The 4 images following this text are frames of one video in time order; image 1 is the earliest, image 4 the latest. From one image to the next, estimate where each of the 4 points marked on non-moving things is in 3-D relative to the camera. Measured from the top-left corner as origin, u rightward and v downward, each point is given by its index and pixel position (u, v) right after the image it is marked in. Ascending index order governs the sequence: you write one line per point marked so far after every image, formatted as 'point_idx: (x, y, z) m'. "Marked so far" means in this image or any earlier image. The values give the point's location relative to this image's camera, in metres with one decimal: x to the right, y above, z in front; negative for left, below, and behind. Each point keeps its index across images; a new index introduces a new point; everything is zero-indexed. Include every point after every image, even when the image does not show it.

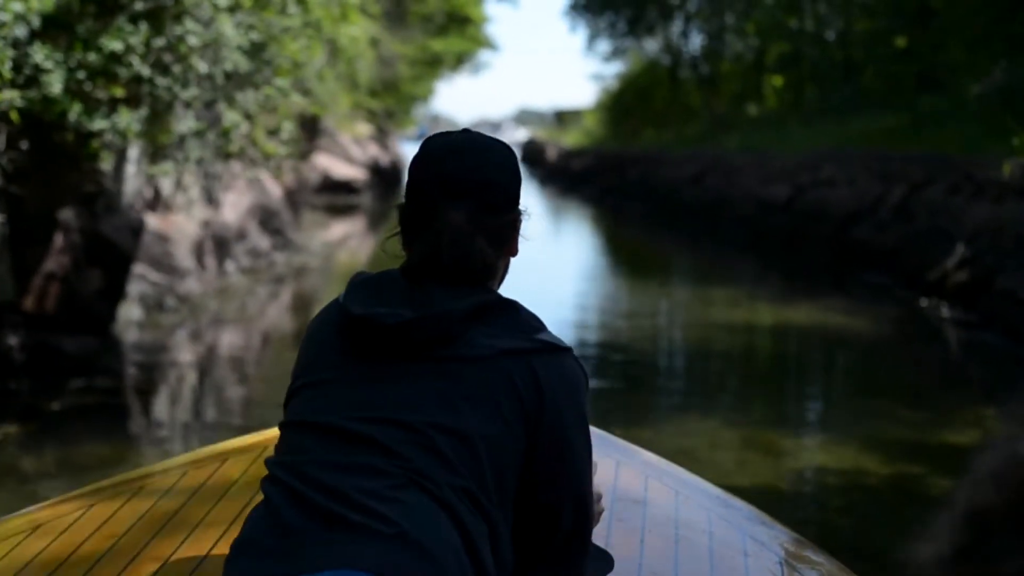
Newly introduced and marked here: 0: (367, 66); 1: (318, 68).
0: (-2.1, +3.1, +19.7) m
1: (-2.0, +2.3, +14.4) m
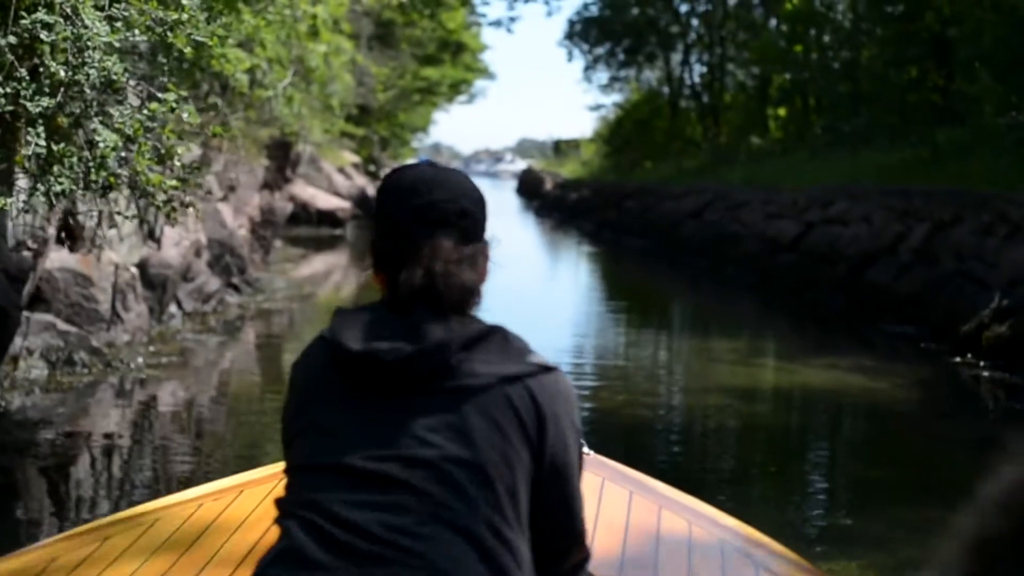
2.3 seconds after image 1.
0: (-2.2, +2.6, +18.5) m
1: (-2.2, +1.9, +13.2) m
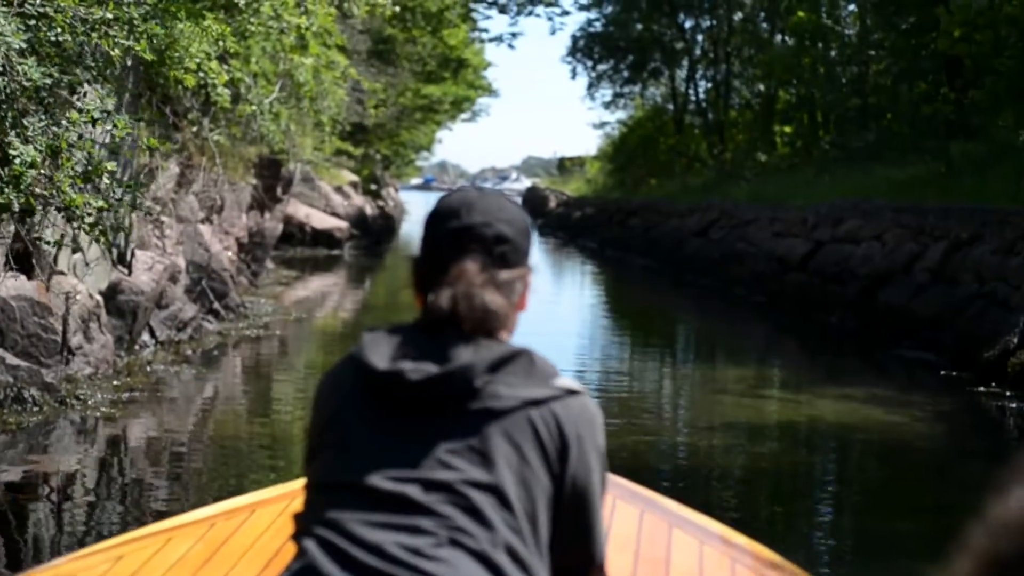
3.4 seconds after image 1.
0: (-2.2, +2.3, +18.0) m
1: (-2.2, +1.7, +12.7) m
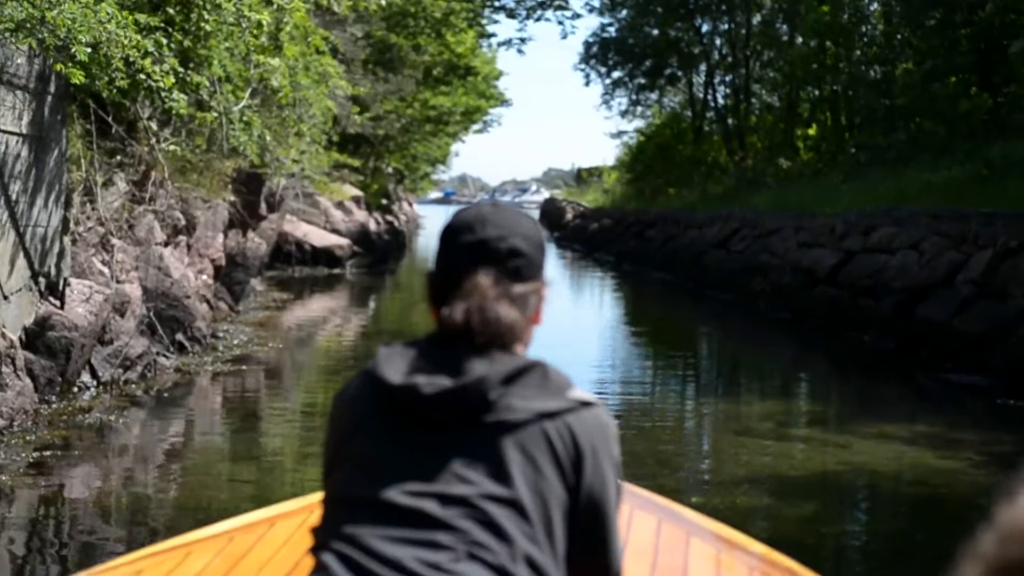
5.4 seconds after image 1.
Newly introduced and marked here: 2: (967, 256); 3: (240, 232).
0: (-2.2, +2.0, +16.8) m
1: (-2.2, +1.4, +11.5) m
2: (+5.0, +0.4, +15.5) m
3: (-3.3, +0.7, +17.9) m
